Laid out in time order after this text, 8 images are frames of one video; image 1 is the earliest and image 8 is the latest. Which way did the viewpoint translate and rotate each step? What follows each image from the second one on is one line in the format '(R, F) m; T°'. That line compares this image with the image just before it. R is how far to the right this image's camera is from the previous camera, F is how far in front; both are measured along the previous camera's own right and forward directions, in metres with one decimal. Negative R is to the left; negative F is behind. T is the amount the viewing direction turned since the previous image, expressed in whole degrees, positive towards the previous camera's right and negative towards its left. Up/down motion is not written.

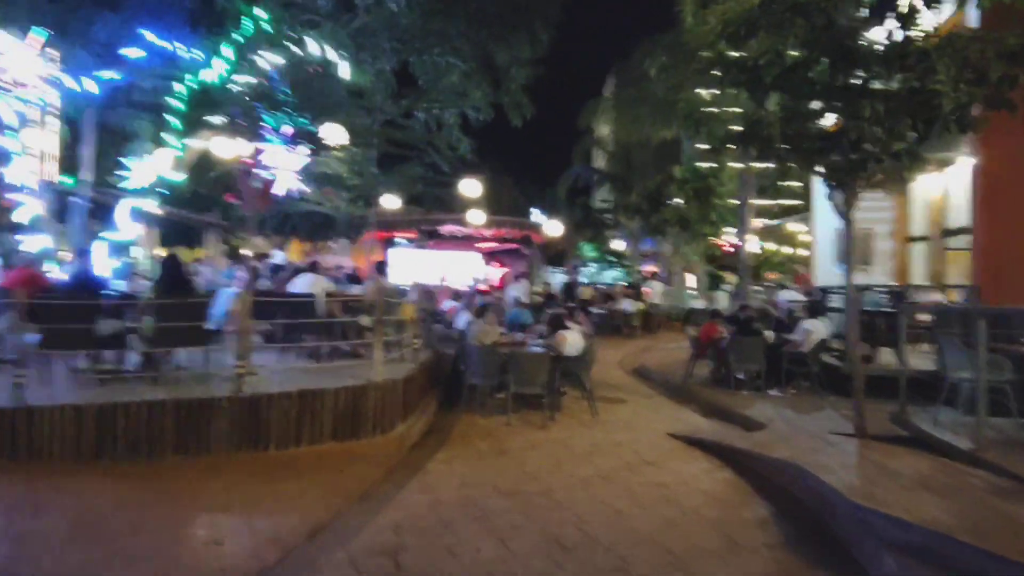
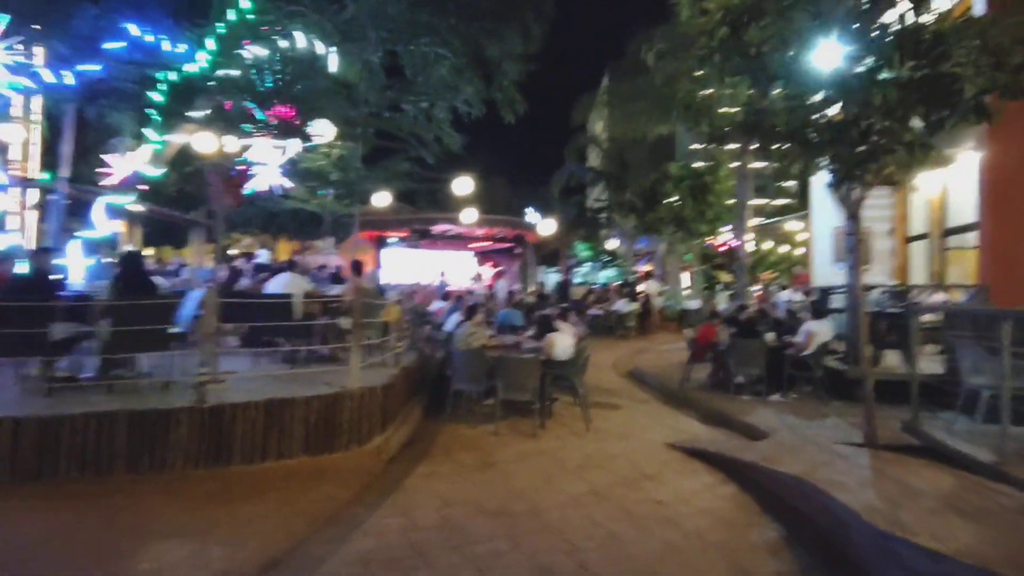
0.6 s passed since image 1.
(+0.1, +0.5) m; 0°
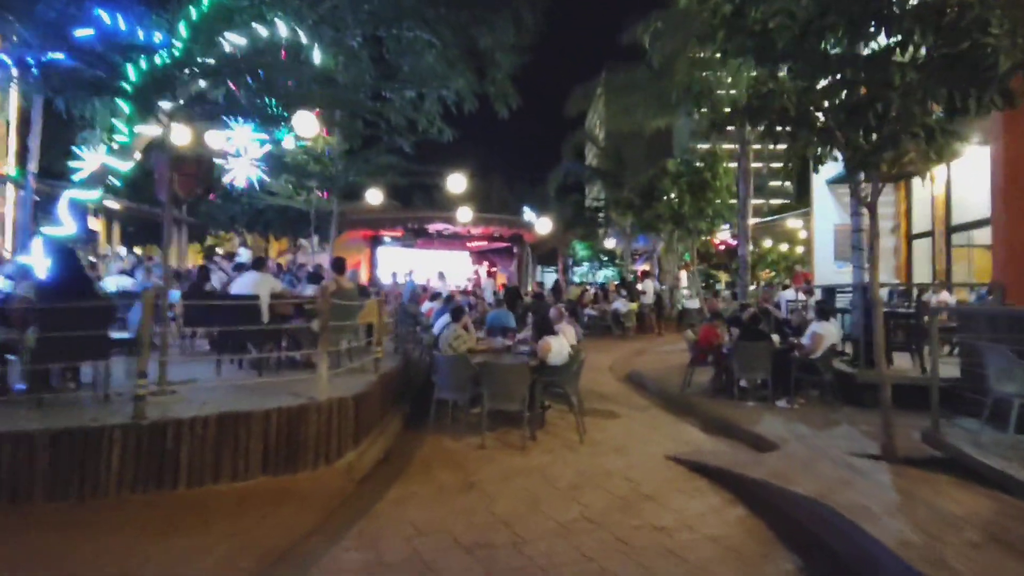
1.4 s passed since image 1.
(+0.1, +0.7) m; 0°
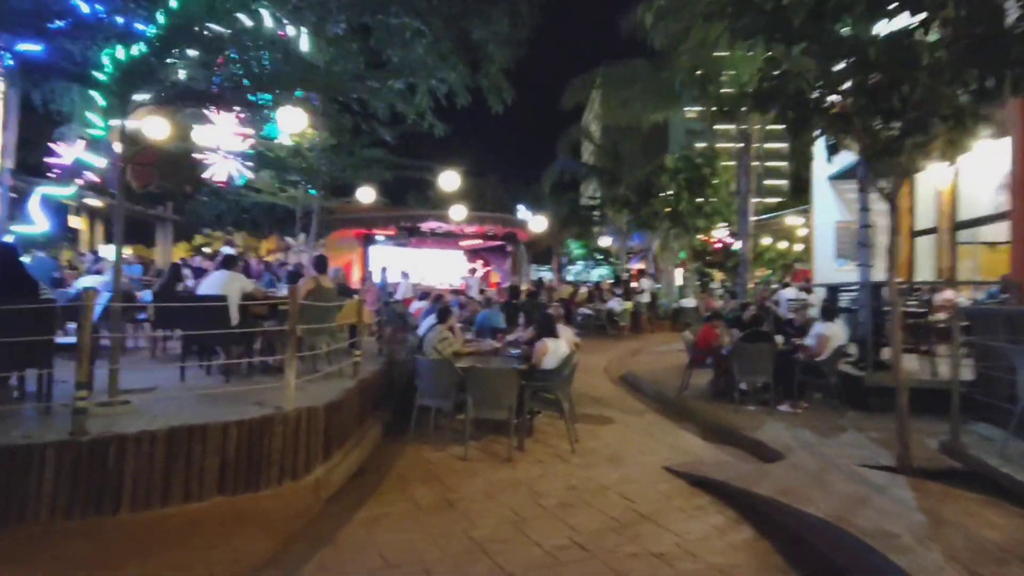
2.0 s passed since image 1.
(+0.1, +0.6) m; 0°
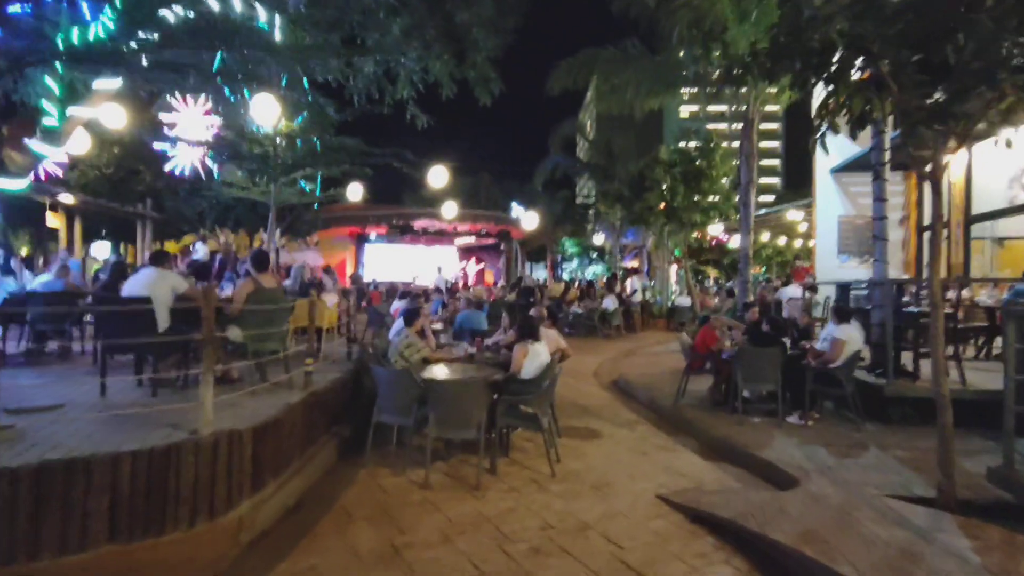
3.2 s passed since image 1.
(+0.3, +1.0) m; 0°
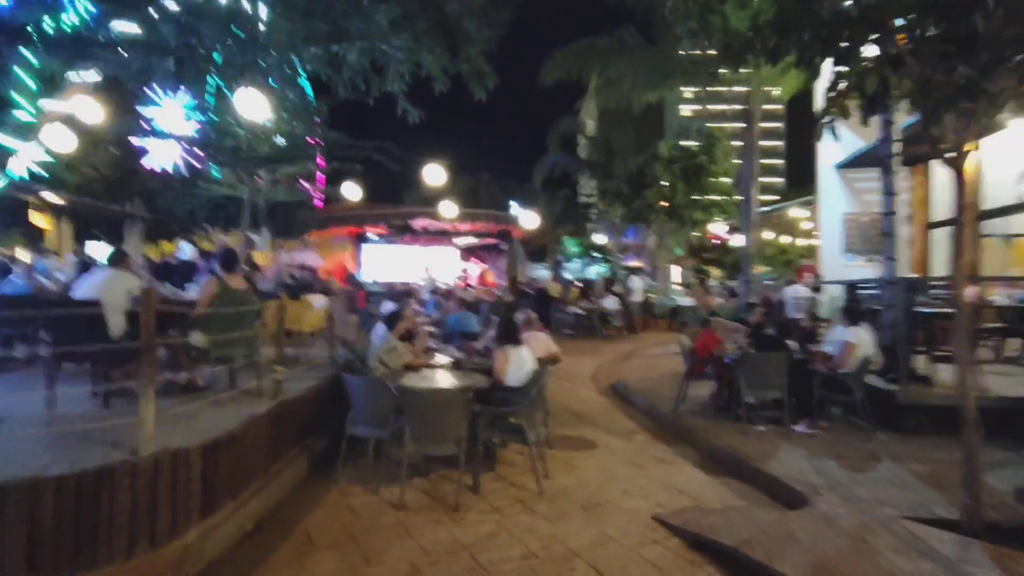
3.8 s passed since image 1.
(+0.2, +0.5) m; 0°
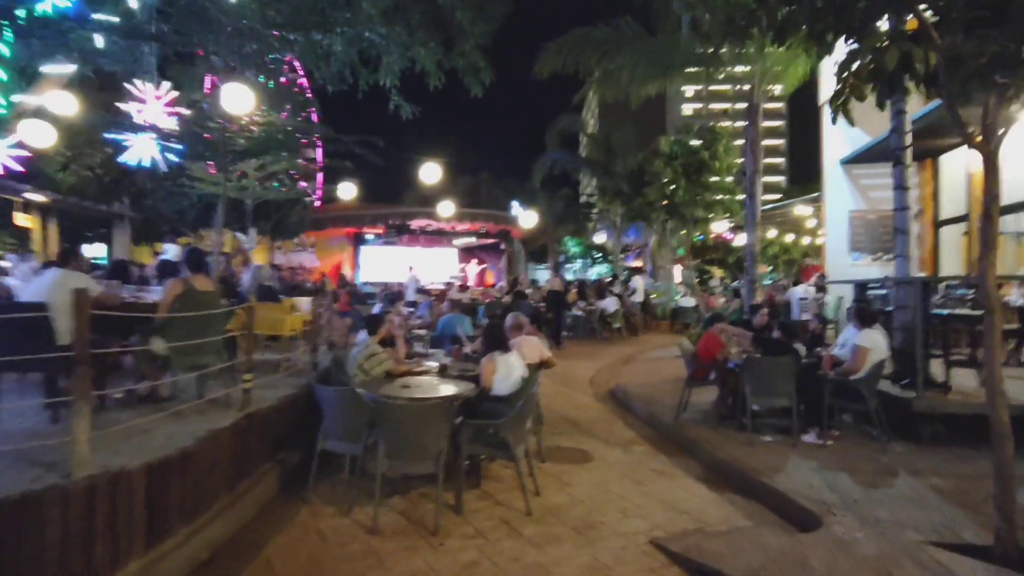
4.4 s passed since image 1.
(+0.1, +0.5) m; 0°
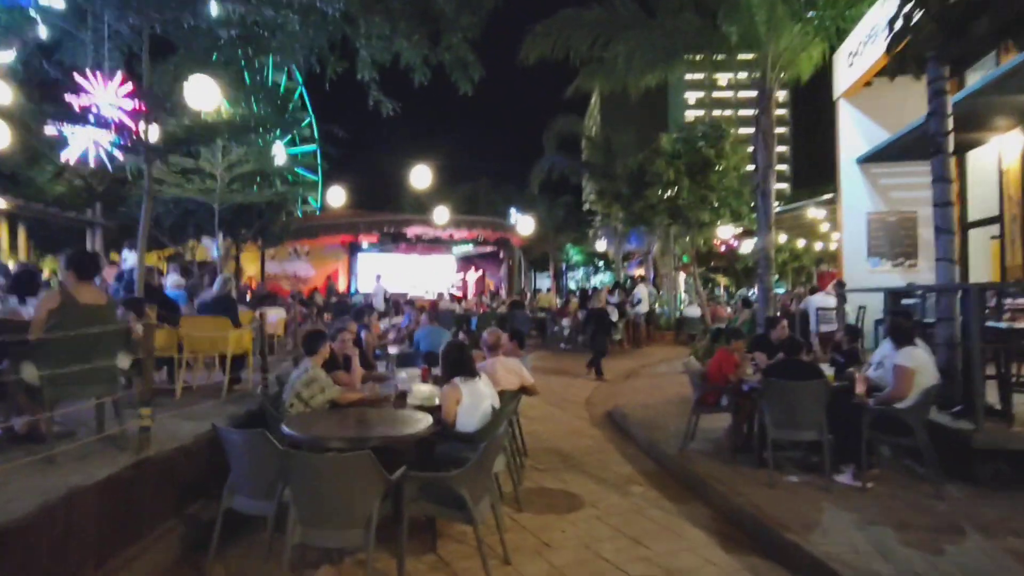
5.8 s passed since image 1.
(+0.3, +1.3) m; 0°
